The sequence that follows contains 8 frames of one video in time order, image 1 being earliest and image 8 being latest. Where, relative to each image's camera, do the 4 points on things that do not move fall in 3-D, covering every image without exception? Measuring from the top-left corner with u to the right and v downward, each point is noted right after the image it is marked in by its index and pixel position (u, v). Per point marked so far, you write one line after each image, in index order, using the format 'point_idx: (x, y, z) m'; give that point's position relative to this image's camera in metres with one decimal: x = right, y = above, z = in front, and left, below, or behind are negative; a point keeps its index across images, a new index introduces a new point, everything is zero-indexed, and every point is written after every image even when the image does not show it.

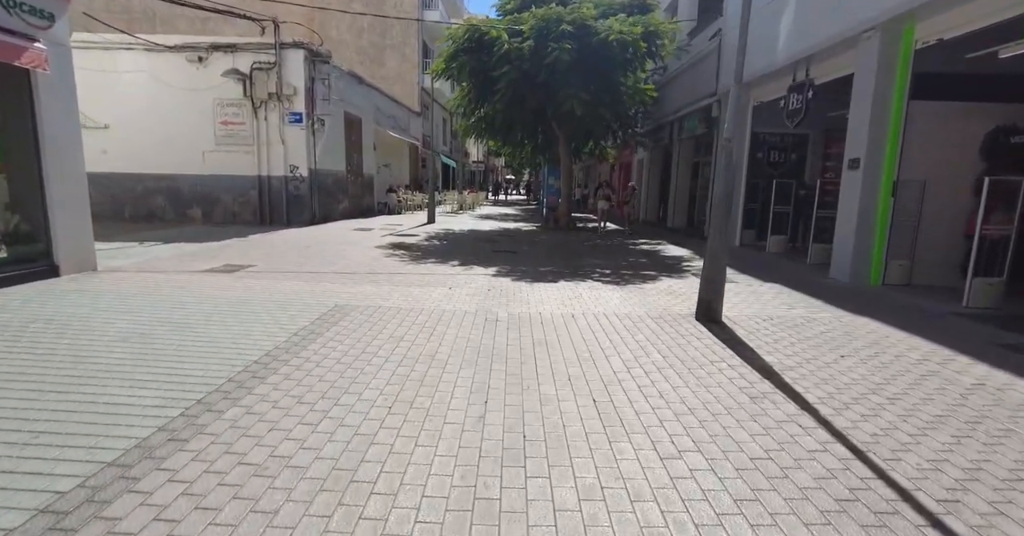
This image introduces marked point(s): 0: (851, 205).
0: (+5.3, +1.0, +8.2) m
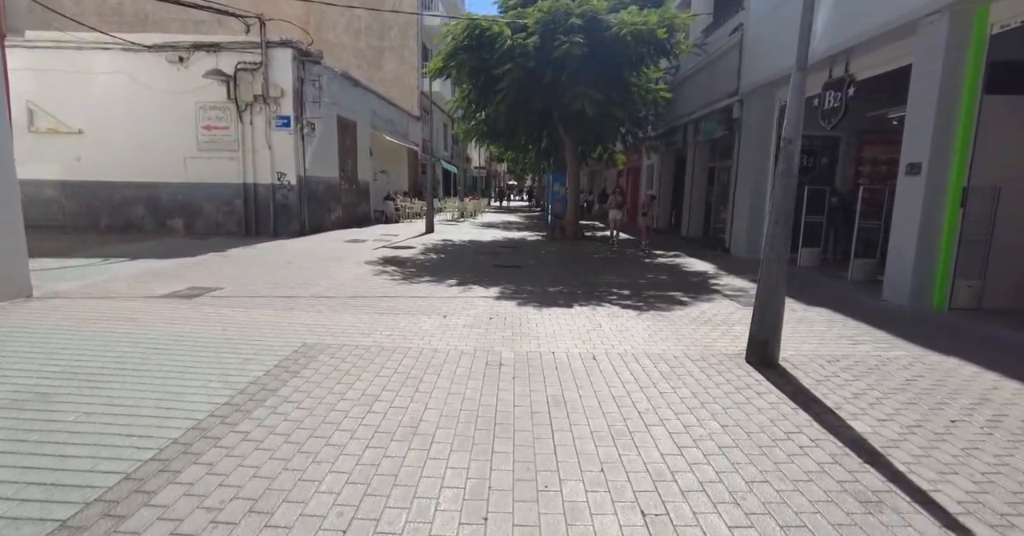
0: (+5.4, +0.7, +7.1) m
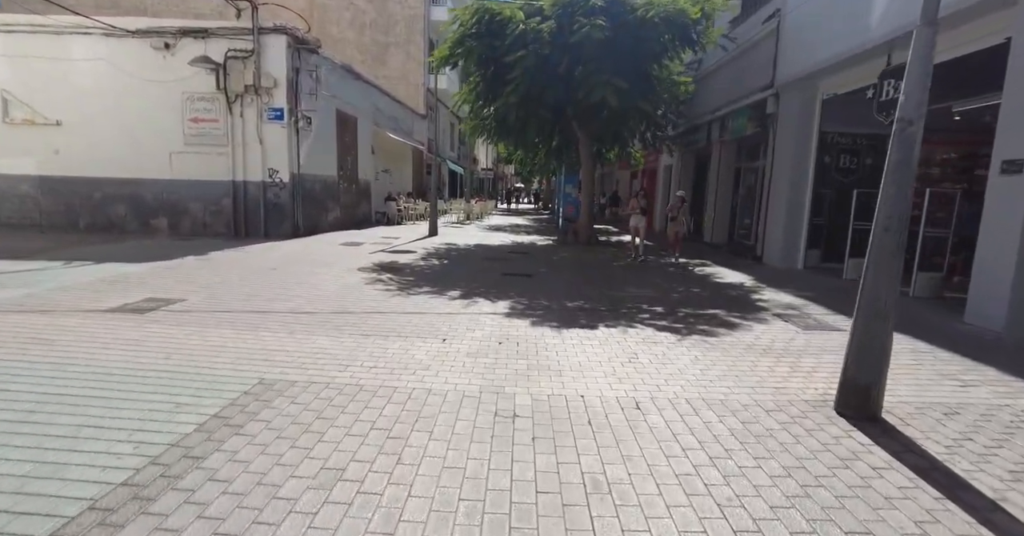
0: (+5.6, +0.5, +5.9) m
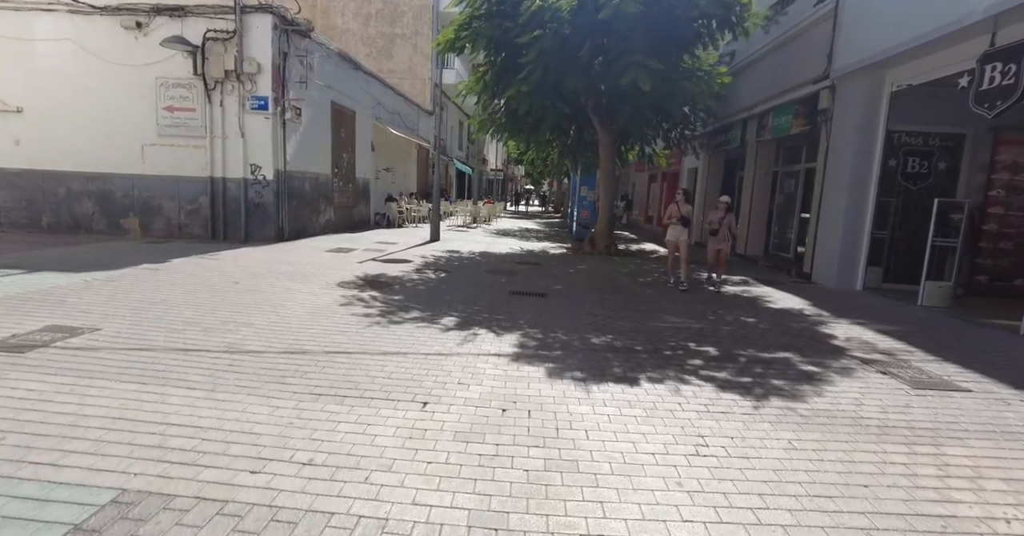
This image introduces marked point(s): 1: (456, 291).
0: (+5.7, +0.1, +4.3) m
1: (-0.9, -0.3, +7.9) m
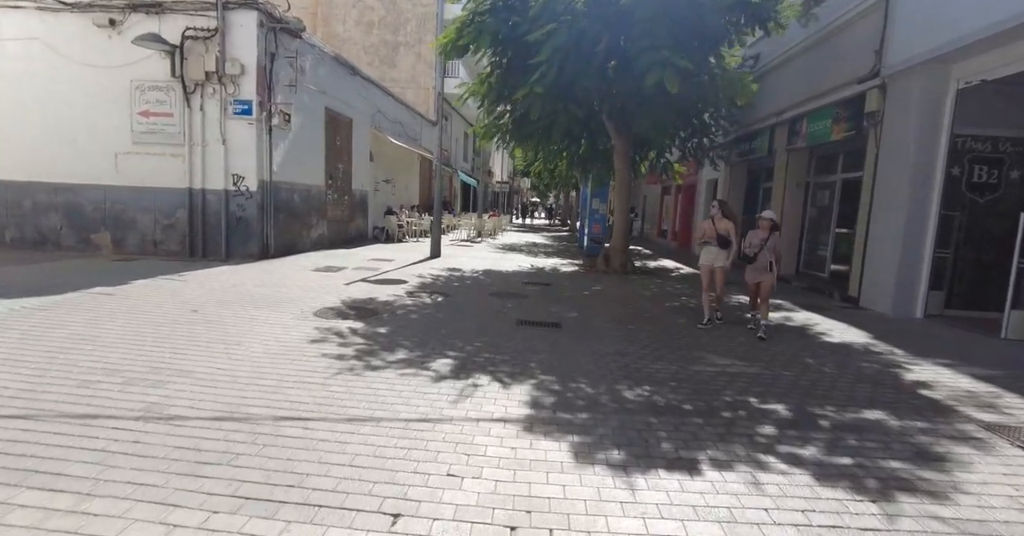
0: (+5.7, -0.1, +3.0) m
1: (-0.8, -0.7, +6.8) m
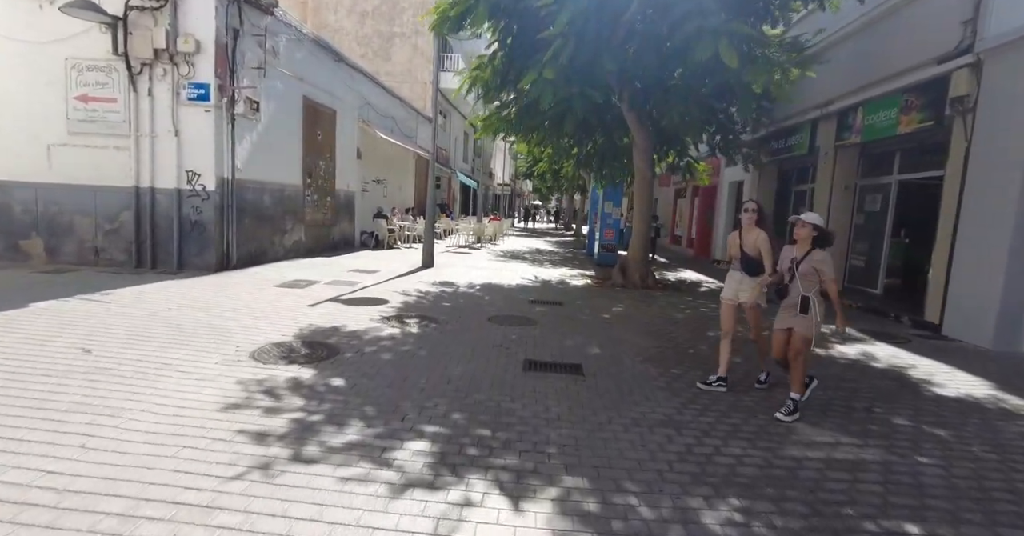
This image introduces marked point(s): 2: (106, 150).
0: (+5.8, -0.4, +1.3) m
1: (-0.7, -0.9, +5.1) m
2: (-7.3, +2.1, +9.4) m
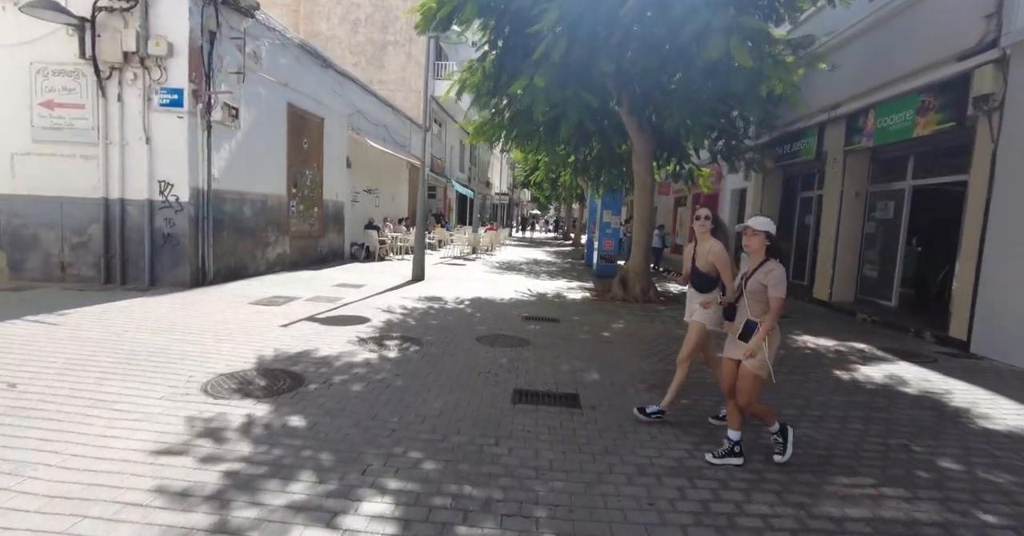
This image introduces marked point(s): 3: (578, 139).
0: (+5.7, -0.4, +0.7) m
1: (-0.8, -1.1, +4.5) m
2: (-7.4, +1.8, +8.8) m
3: (+1.4, +2.7, +11.2) m
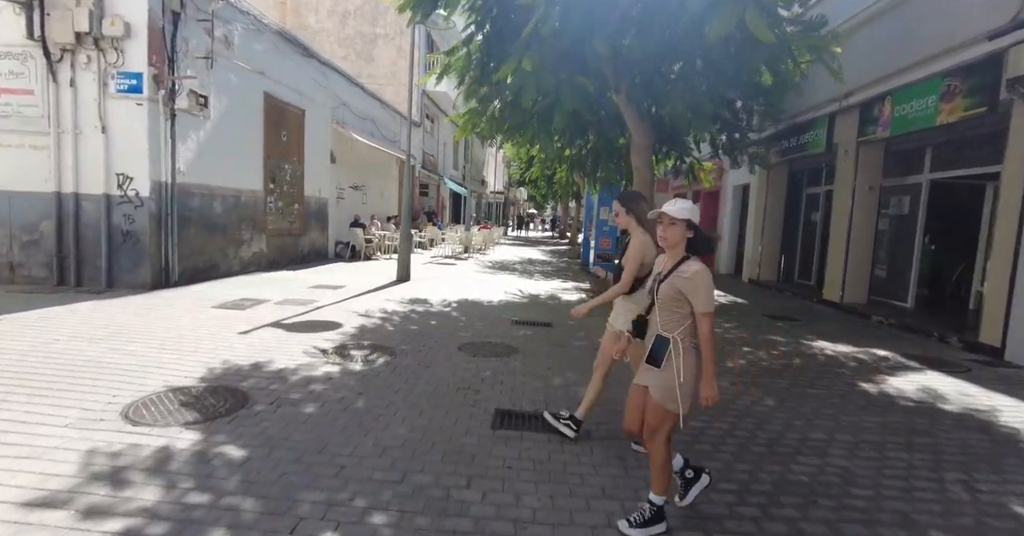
0: (+5.6, -0.4, +0.1) m
1: (-1.0, -1.1, +3.8) m
2: (-7.6, +1.8, +8.1) m
3: (+1.2, +2.7, +10.5) m
